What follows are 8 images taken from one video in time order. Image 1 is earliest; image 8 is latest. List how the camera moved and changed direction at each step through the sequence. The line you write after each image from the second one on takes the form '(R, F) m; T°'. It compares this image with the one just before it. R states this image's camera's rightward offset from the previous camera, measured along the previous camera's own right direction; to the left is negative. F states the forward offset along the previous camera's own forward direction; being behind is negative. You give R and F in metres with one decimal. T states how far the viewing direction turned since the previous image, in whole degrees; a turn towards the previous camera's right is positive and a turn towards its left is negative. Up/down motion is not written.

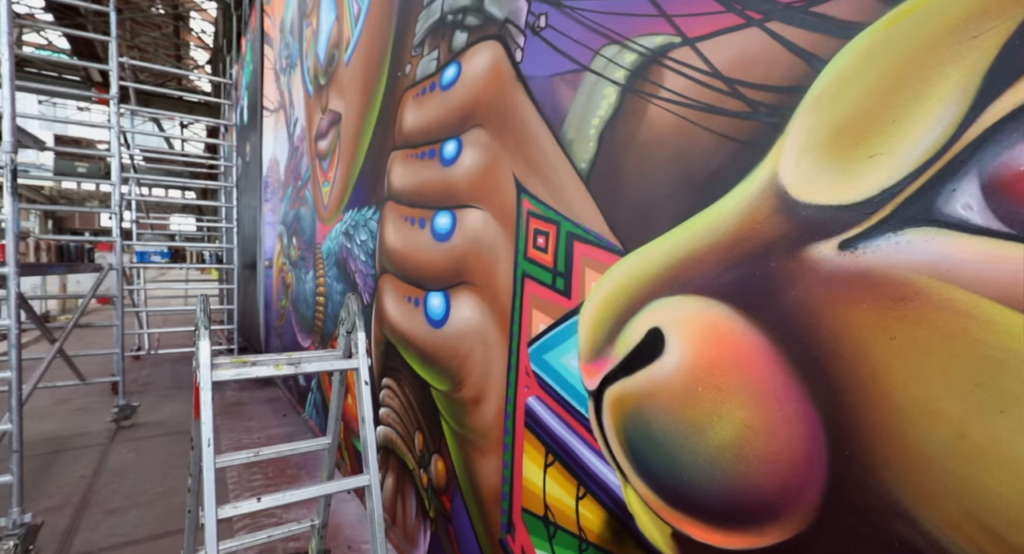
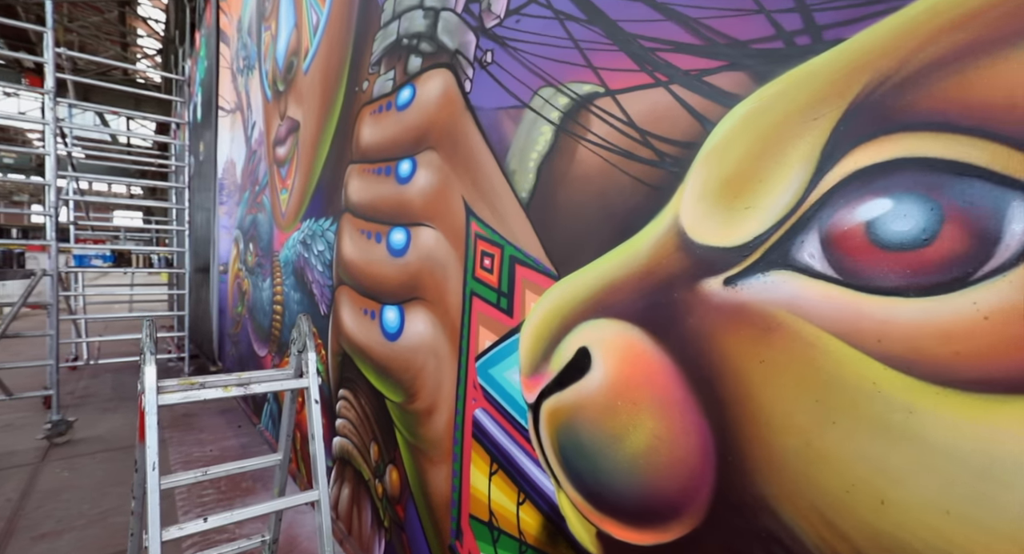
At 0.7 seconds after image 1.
(+0.1, -0.1) m; +4°
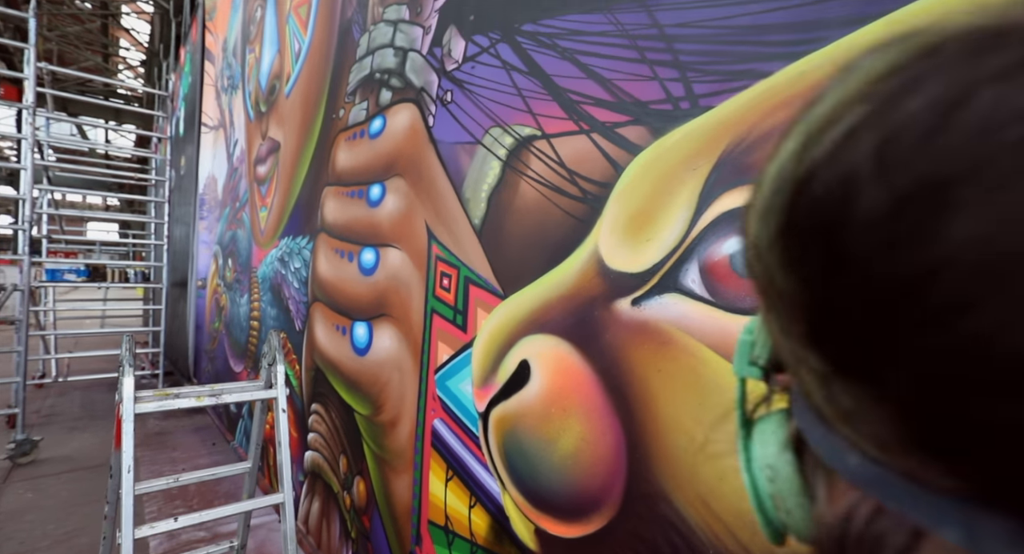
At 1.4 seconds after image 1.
(+0.1, -0.1) m; +2°
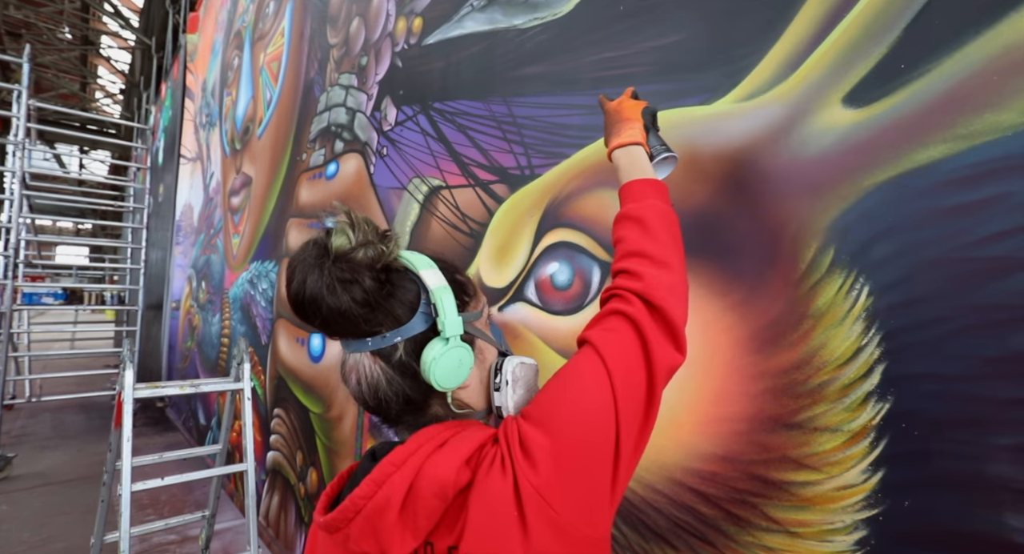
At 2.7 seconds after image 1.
(+0.3, -0.5) m; +2°
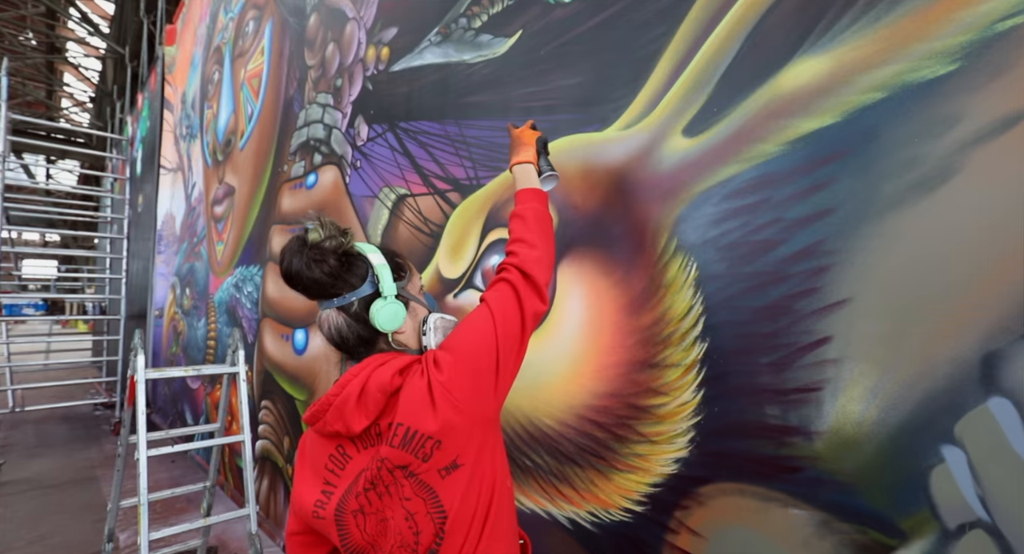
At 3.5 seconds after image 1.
(+0.1, -0.3) m; +2°
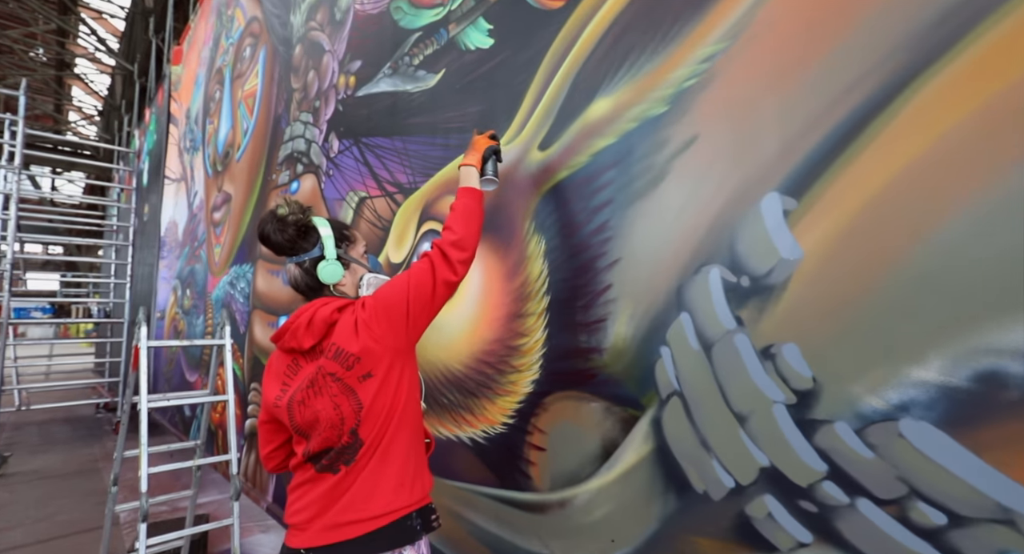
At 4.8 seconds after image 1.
(+0.3, -0.5) m; 0°
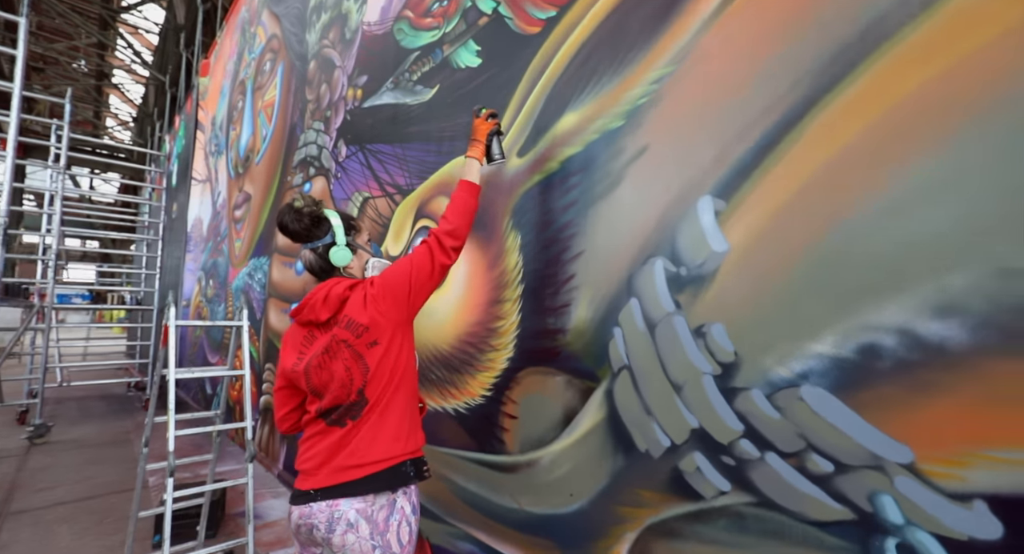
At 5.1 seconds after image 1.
(+0.1, -0.2) m; 0°
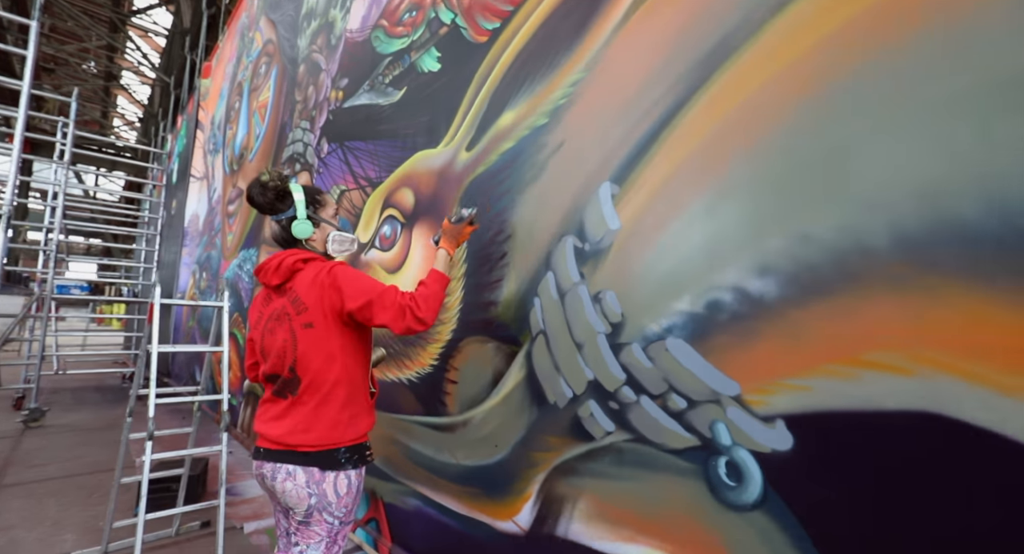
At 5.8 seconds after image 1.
(+0.2, -0.2) m; +1°
